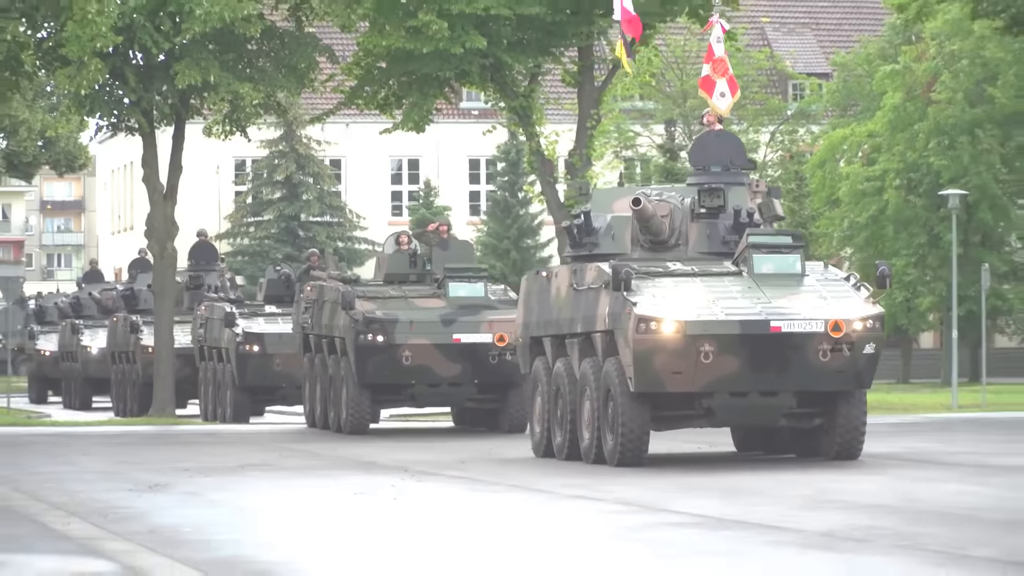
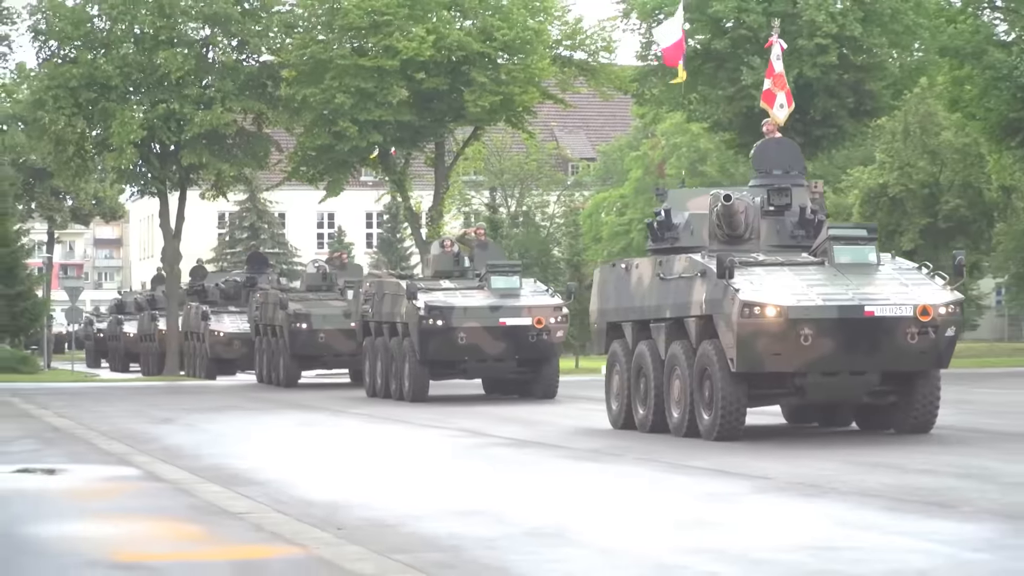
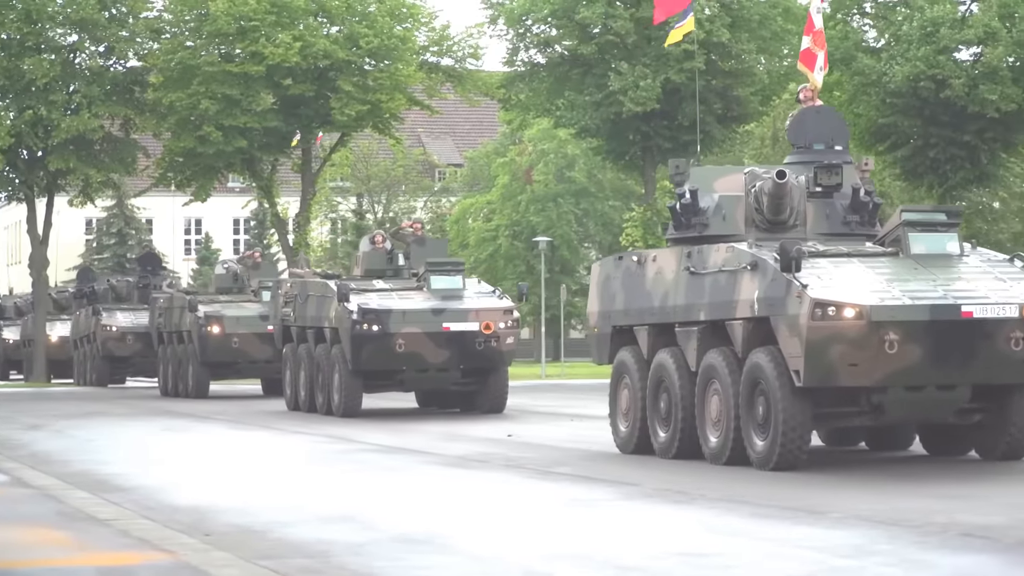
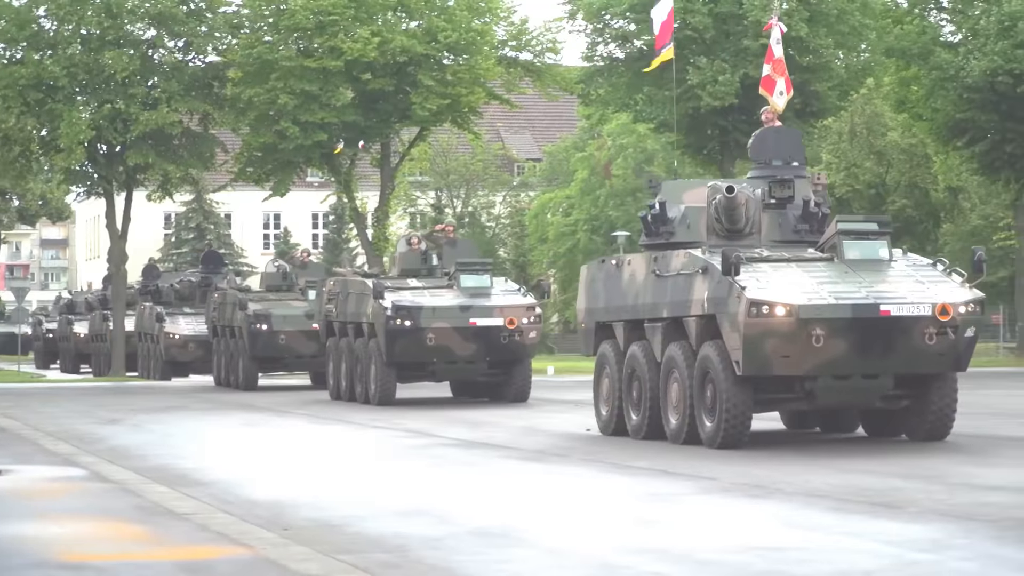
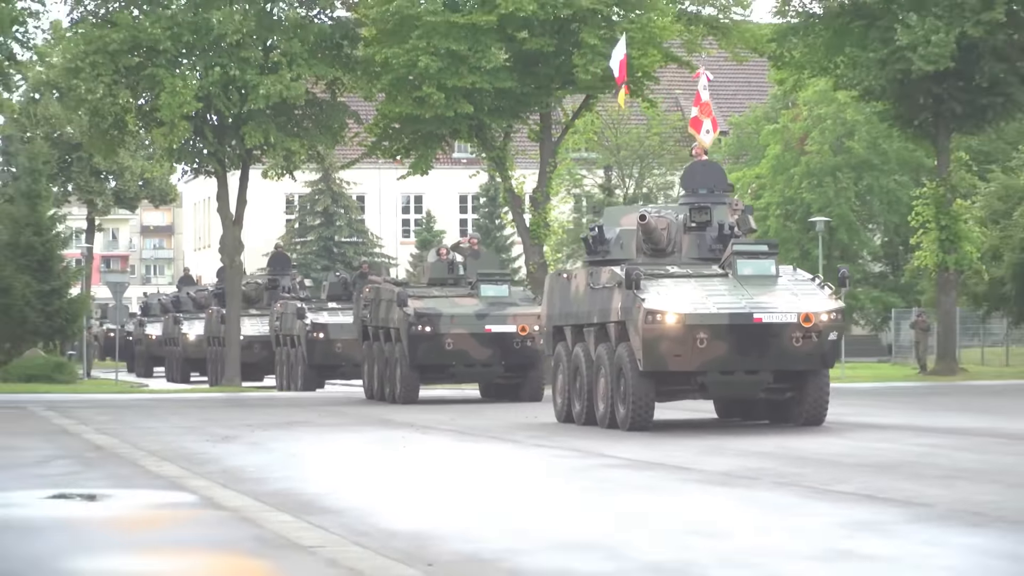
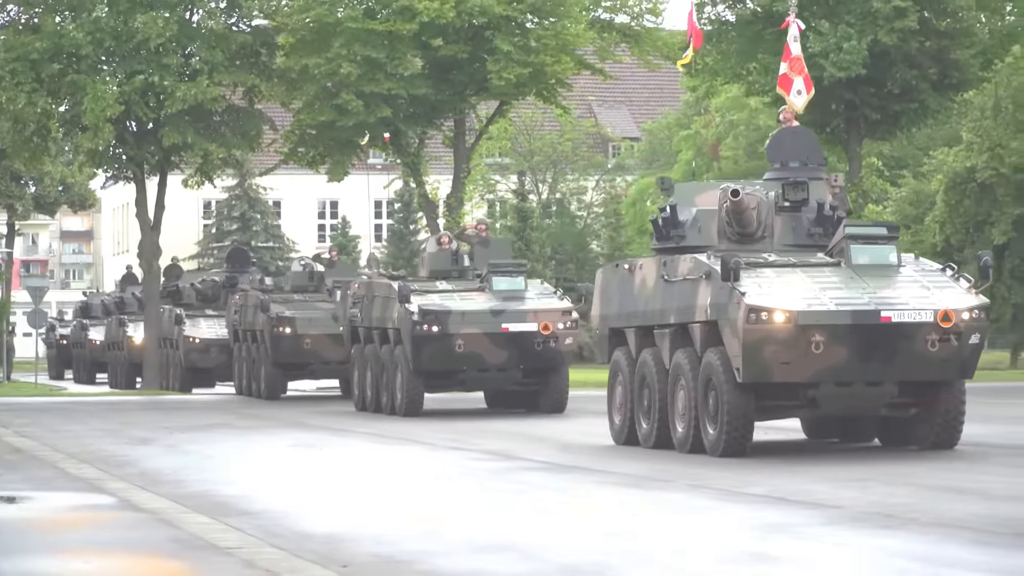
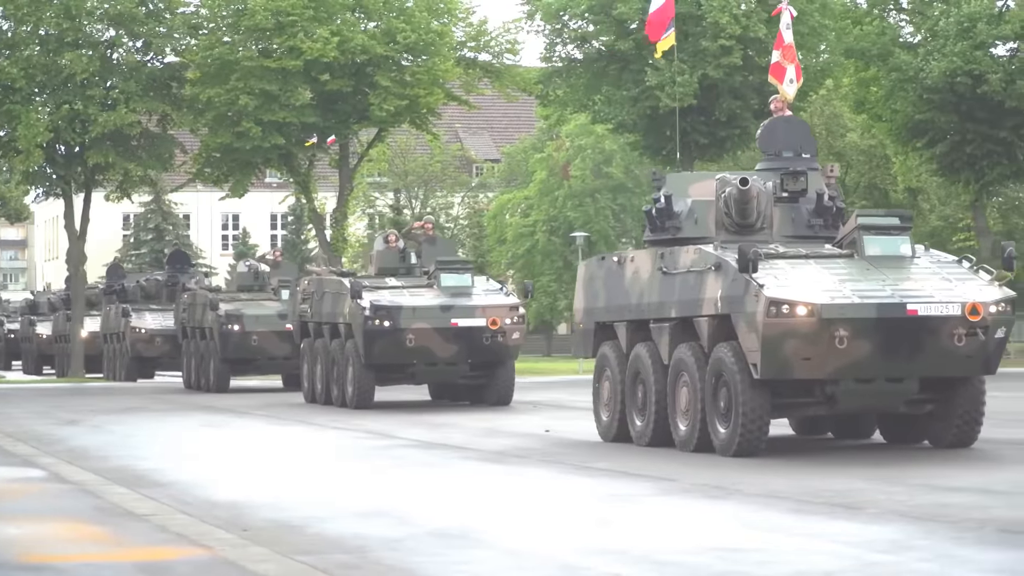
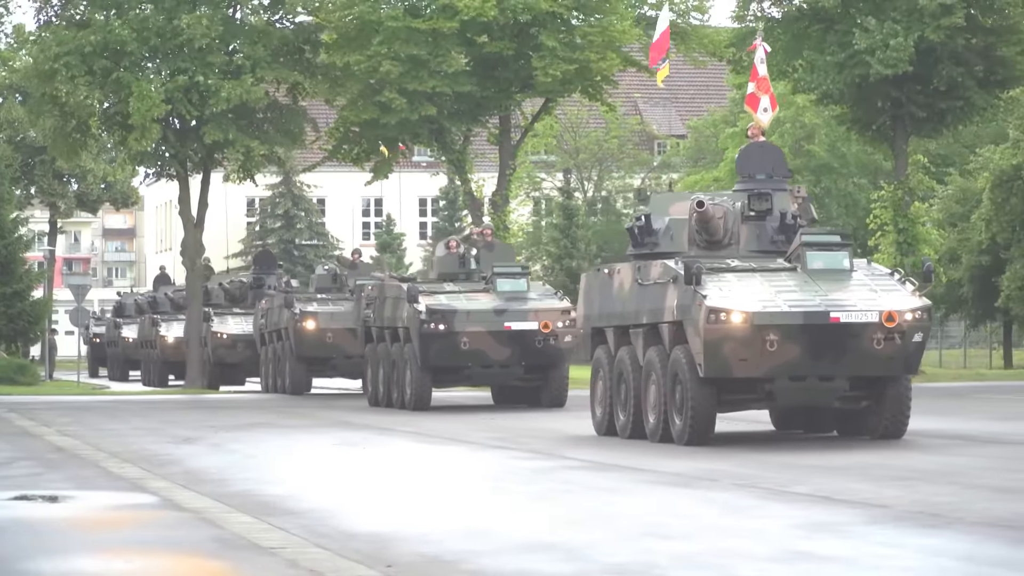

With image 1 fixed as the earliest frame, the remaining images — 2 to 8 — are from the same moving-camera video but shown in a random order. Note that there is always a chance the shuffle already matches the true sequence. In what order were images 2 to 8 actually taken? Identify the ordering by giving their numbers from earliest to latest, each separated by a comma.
5, 8, 6, 2, 4, 7, 3
